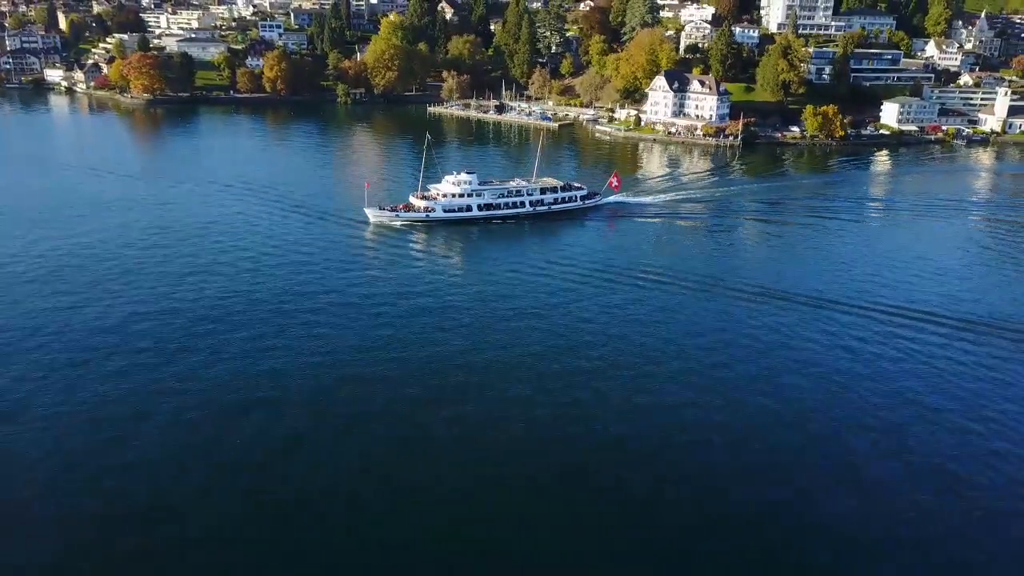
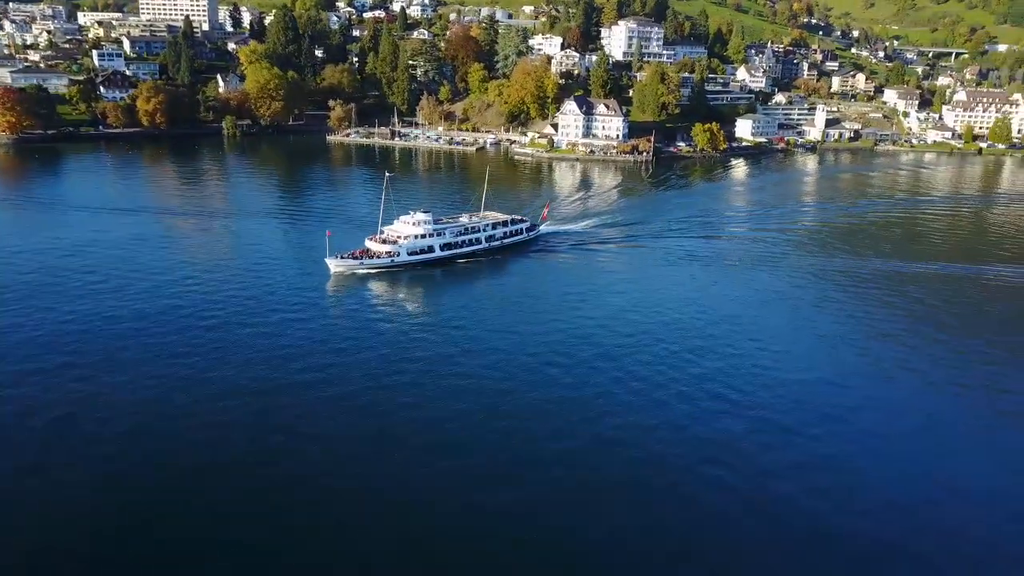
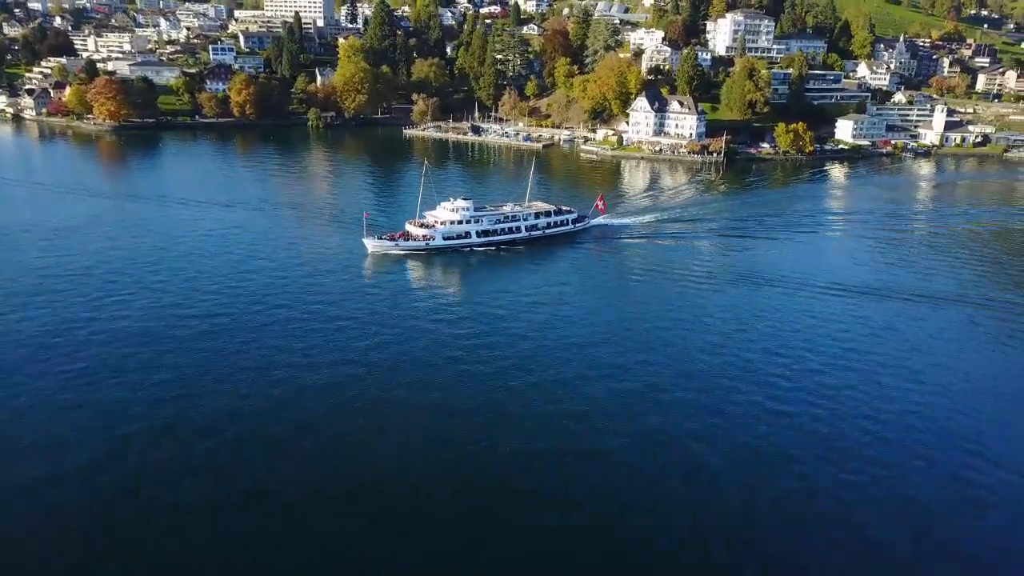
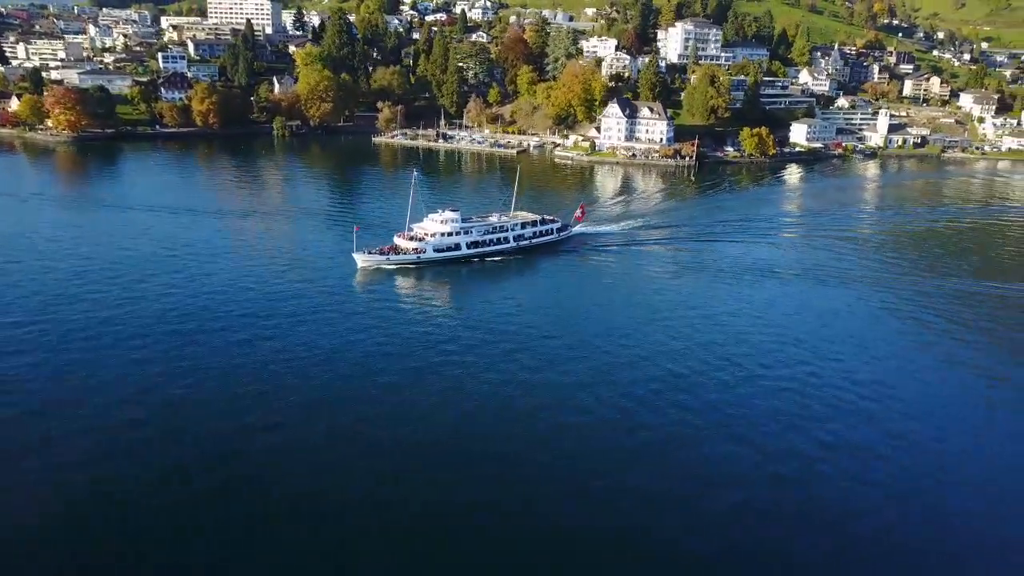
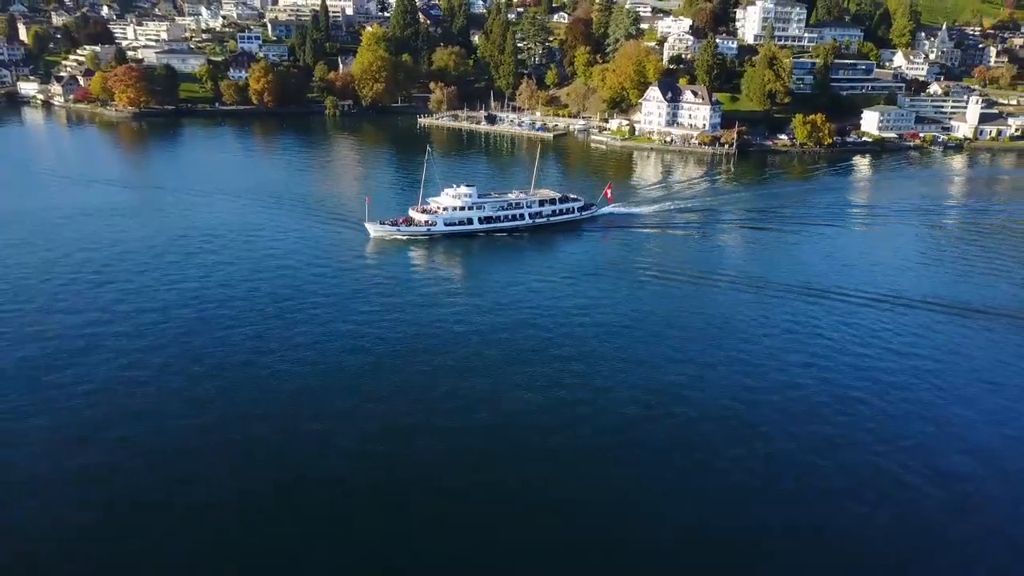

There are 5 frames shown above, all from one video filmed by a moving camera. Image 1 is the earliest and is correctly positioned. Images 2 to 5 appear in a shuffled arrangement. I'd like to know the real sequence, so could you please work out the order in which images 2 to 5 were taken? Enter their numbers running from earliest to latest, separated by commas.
5, 3, 4, 2
